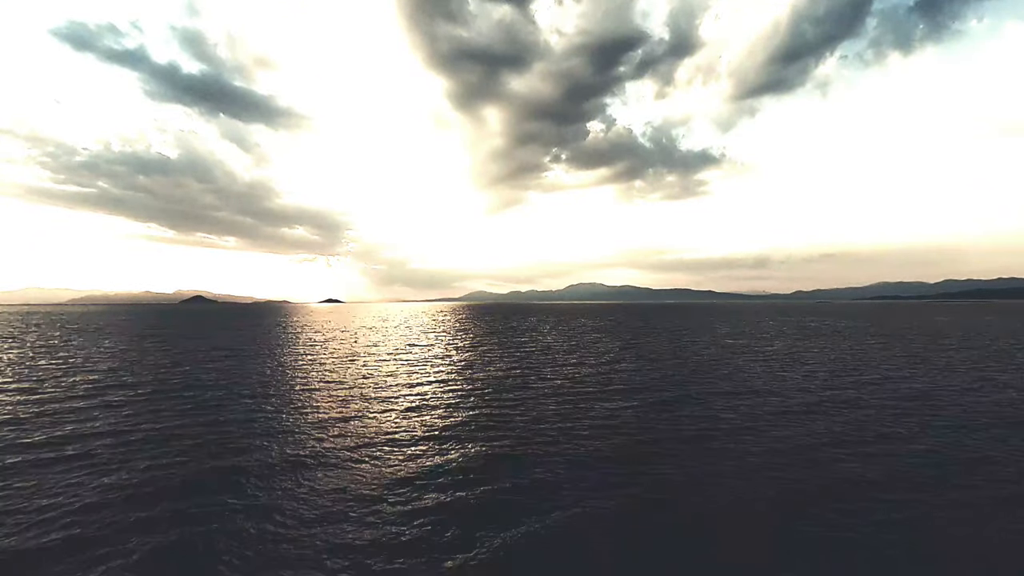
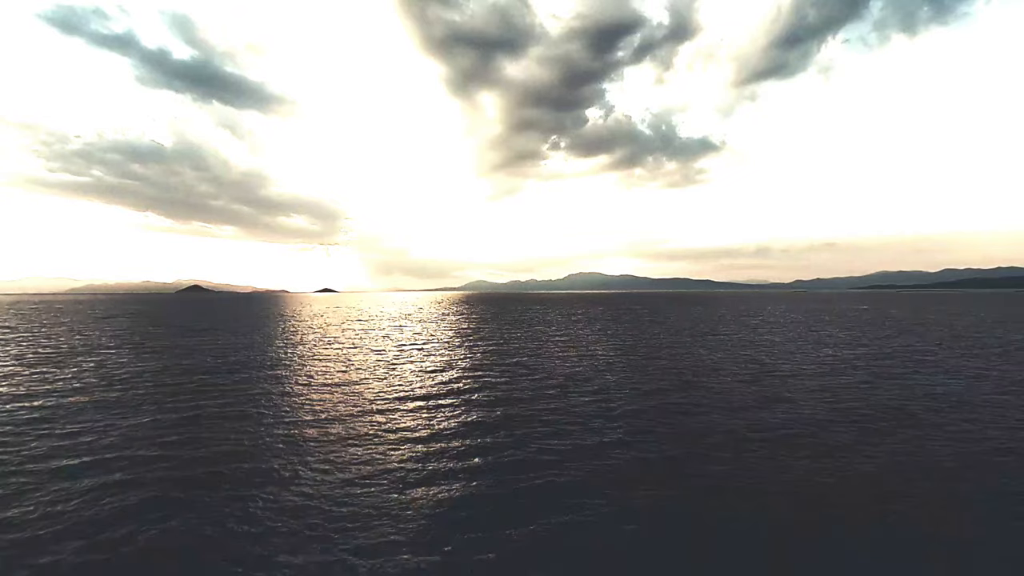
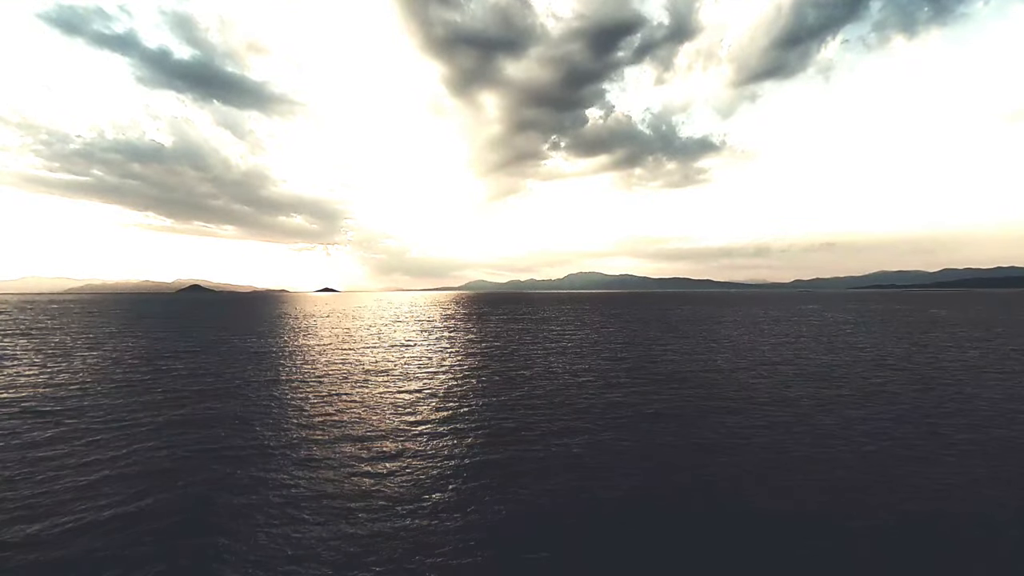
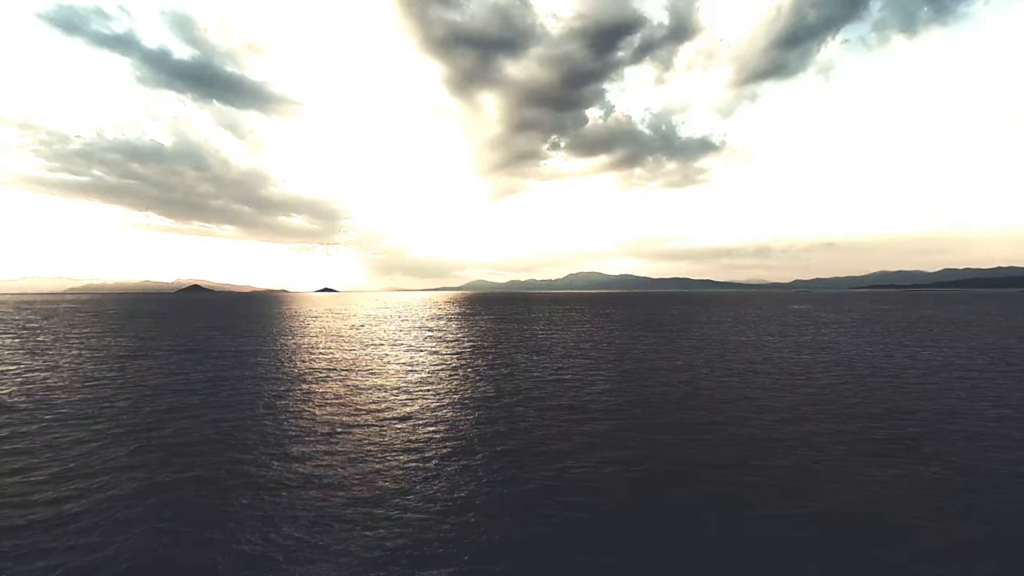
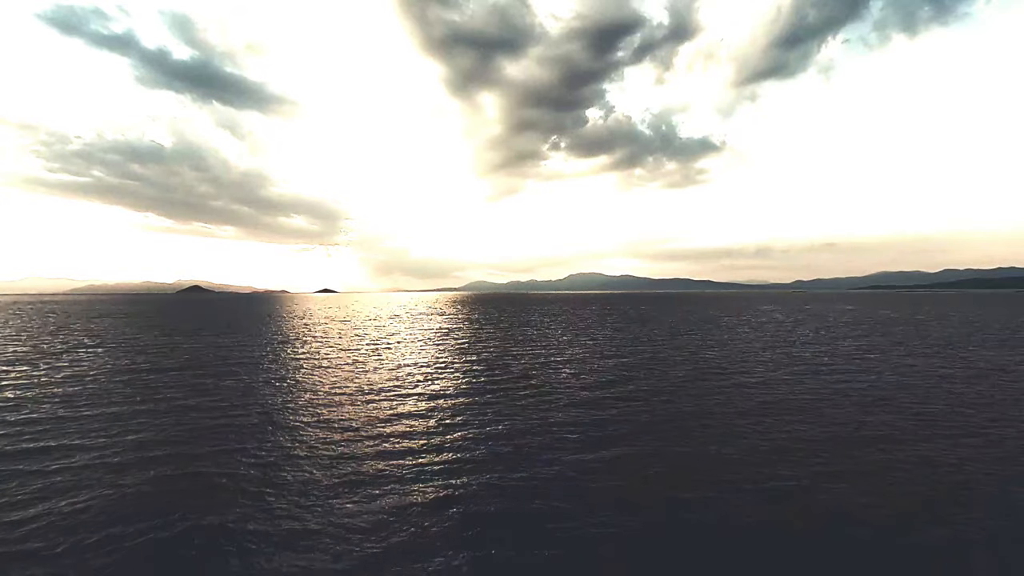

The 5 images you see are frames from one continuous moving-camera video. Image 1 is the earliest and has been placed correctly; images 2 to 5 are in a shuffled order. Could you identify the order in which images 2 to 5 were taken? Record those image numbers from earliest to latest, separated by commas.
3, 4, 2, 5
